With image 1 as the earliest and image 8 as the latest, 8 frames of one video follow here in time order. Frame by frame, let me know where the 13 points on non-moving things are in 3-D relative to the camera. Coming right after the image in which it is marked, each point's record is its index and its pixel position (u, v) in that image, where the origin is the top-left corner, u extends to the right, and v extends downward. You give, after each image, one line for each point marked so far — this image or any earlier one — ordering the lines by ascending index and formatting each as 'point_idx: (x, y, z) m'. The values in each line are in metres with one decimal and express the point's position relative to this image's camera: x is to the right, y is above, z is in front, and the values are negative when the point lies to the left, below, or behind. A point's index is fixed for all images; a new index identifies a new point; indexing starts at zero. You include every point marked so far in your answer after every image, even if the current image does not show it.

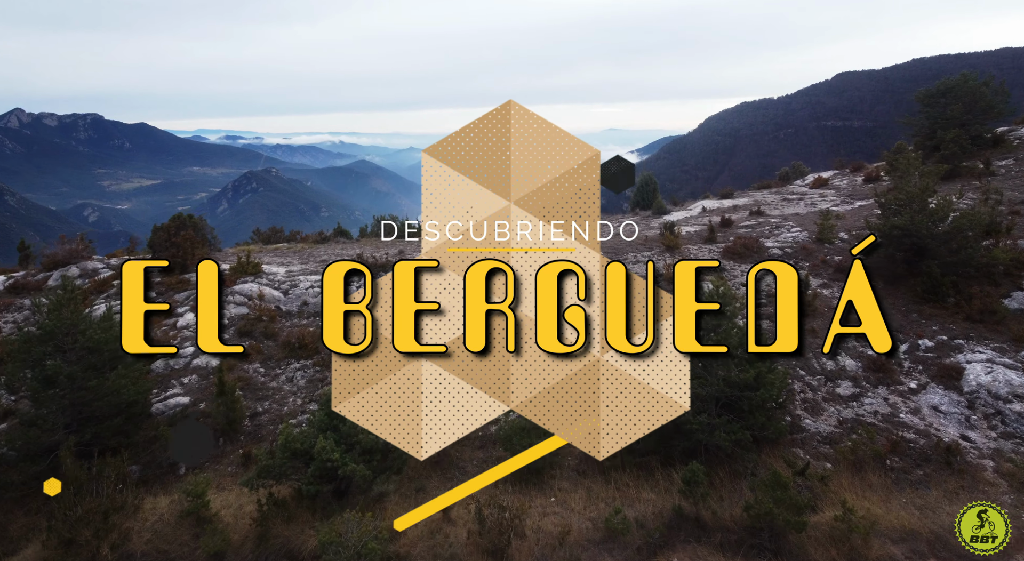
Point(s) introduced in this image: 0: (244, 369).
0: (-7.7, -2.5, +17.1) m
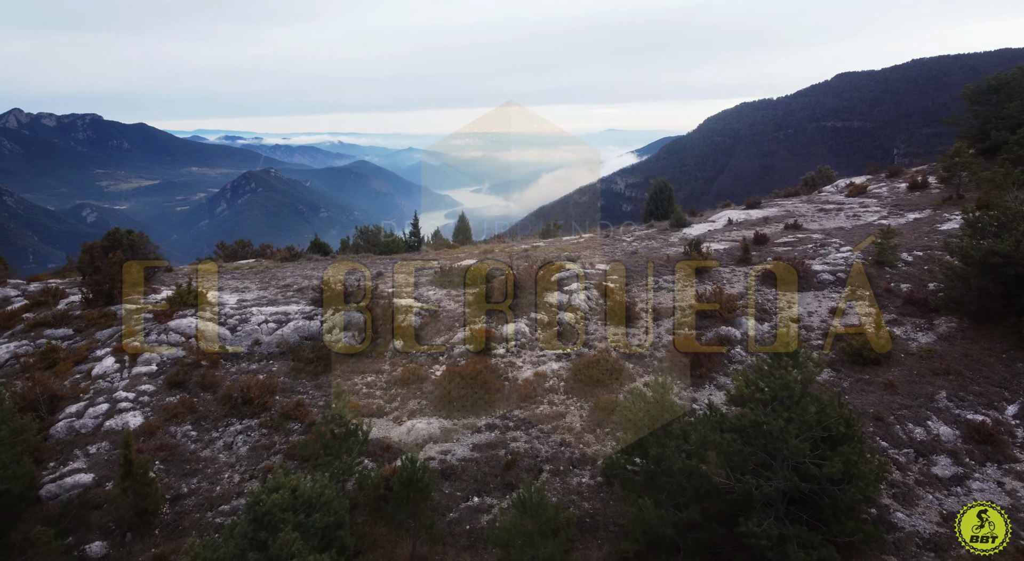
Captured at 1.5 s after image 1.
0: (-7.7, -3.5, +13.5) m
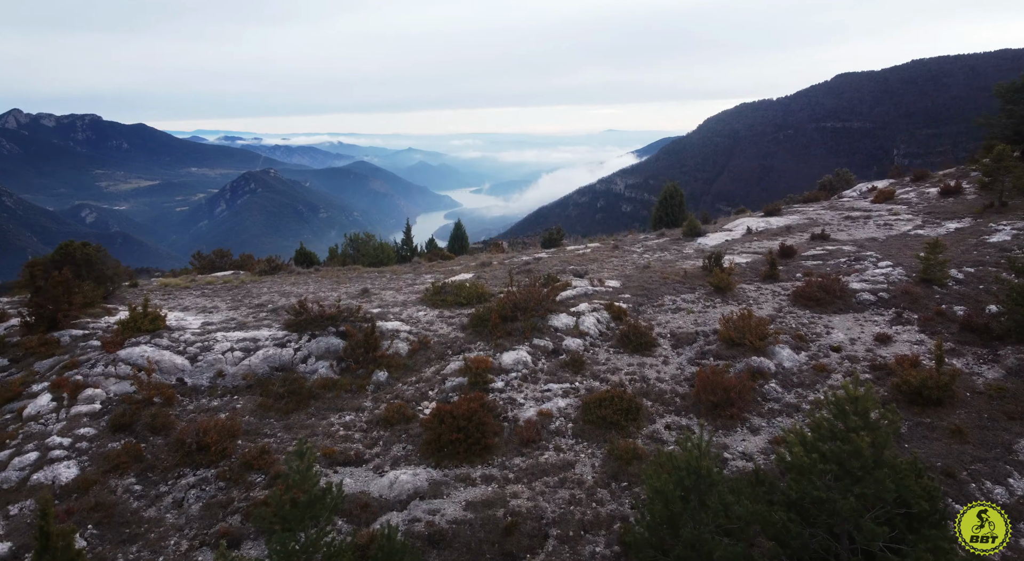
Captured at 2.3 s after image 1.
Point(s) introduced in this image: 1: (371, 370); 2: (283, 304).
0: (-7.7, -4.0, +11.4) m
1: (-3.4, -2.2, +14.5) m
2: (-6.8, -0.7, +17.6) m
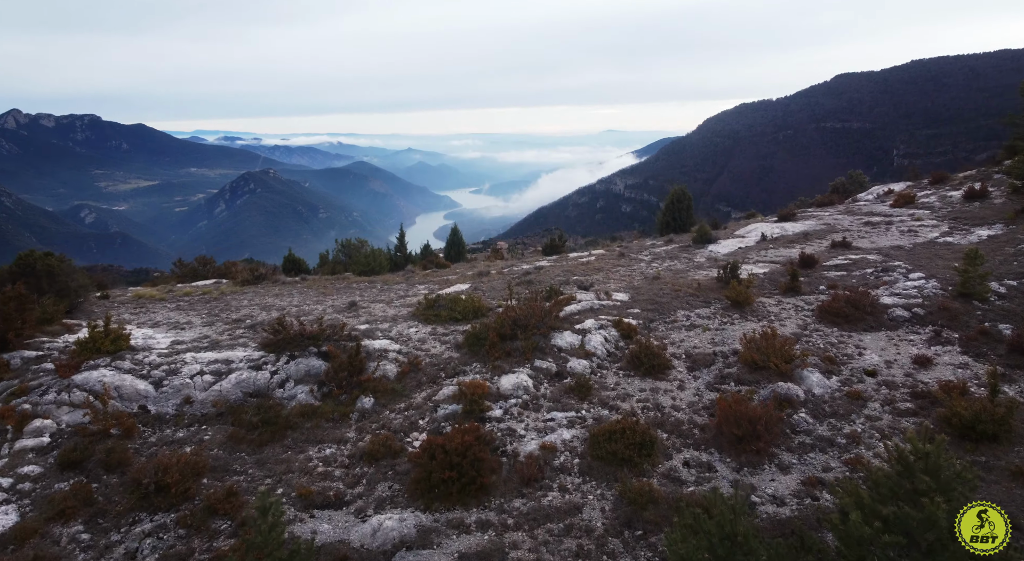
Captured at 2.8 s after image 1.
0: (-7.8, -4.3, +10.0) m
1: (-3.4, -2.5, +13.1) m
2: (-6.8, -1.1, +16.2) m
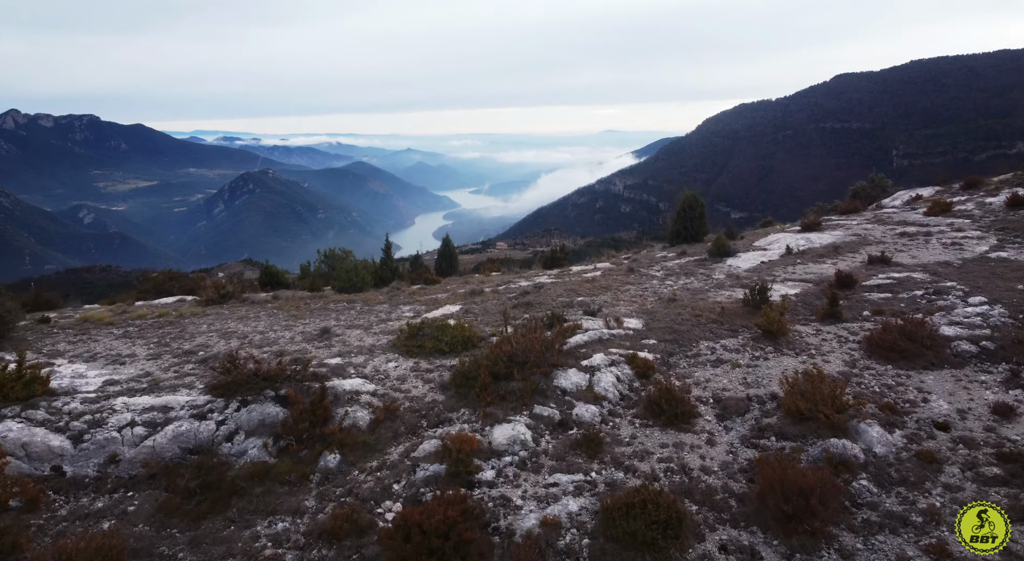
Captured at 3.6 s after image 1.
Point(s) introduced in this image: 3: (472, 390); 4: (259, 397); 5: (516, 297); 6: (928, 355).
0: (-7.9, -4.9, +7.8) m
1: (-3.5, -3.1, +10.9) m
2: (-6.9, -1.7, +14.0) m
3: (-0.8, -2.2, +12.0) m
4: (-4.9, -2.3, +11.6) m
5: (+0.1, -0.5, +17.3) m
6: (+8.5, -1.5, +12.2) m
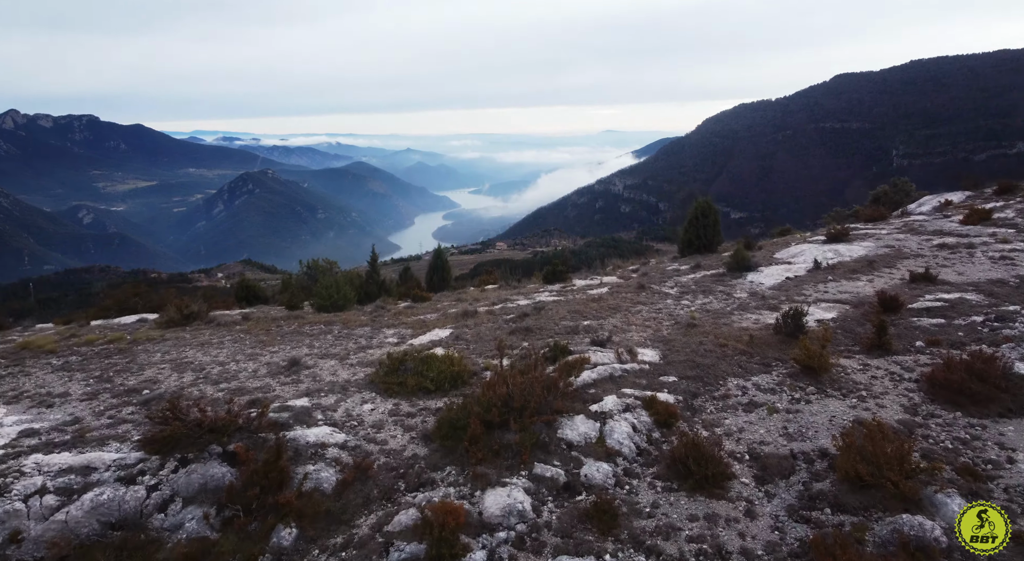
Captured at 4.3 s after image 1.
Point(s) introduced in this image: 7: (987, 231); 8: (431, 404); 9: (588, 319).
0: (-7.9, -5.5, +5.8) m
1: (-3.6, -3.7, +8.9) m
2: (-7.0, -2.2, +12.0) m
3: (-0.9, -2.8, +10.1) m
4: (-5.0, -2.8, +9.6) m
5: (0.0, -1.0, +15.3) m
6: (+8.5, -2.0, +10.2) m
7: (+15.5, +1.6, +19.3) m
8: (-1.6, -2.4, +11.4) m
9: (+1.9, -0.9, +15.1) m
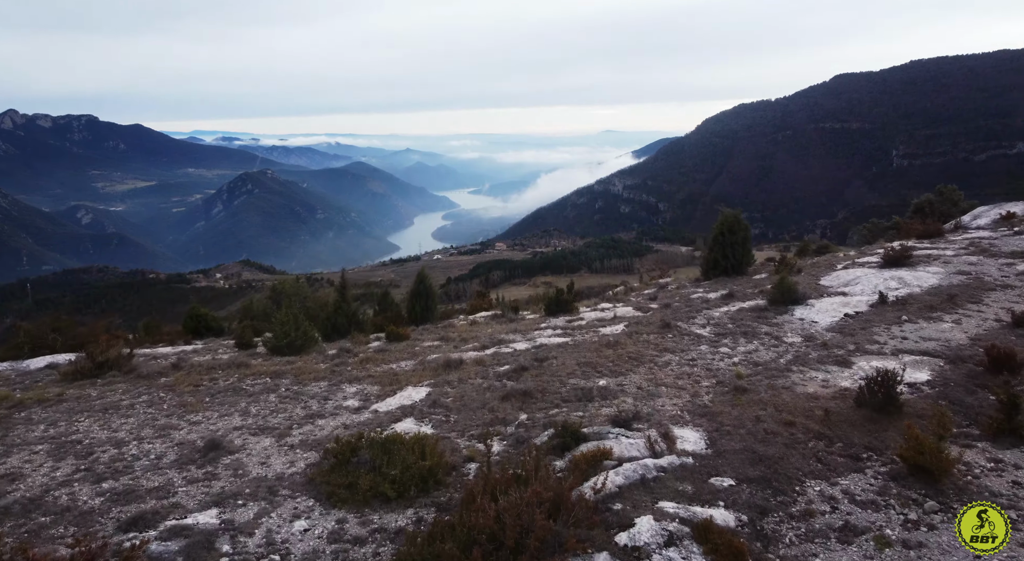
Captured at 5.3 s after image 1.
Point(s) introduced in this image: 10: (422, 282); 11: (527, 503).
0: (-8.0, -6.4, +2.5) m
1: (-3.7, -4.5, +5.6) m
2: (-7.1, -3.1, +8.7) m
3: (-1.0, -3.6, +6.7) m
4: (-5.1, -3.7, +6.3) m
5: (-0.1, -1.9, +12.0) m
6: (+8.3, -2.9, +6.9) m
7: (+15.4, +0.7, +16.0) m
8: (-1.7, -3.2, +8.1) m
9: (+1.8, -1.8, +11.7) m
10: (-2.9, 0.0, +19.3) m
11: (+0.2, -2.8, +7.5) m
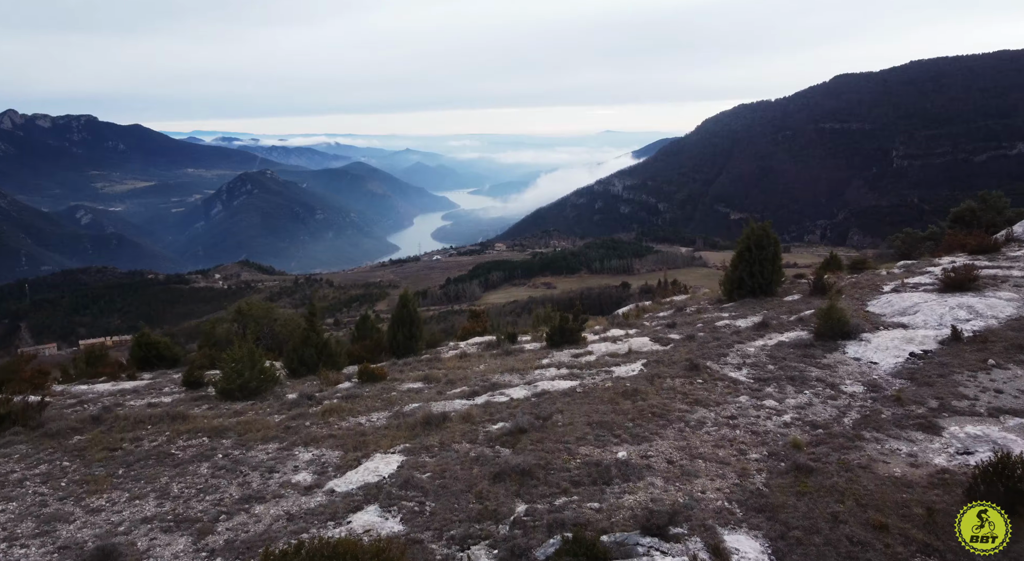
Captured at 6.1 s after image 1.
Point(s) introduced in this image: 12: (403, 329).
0: (-8.1, -7.0, 0.0) m
1: (-3.8, -5.2, +3.1) m
2: (-7.2, -3.7, +6.2) m
3: (-1.1, -4.3, +4.2) m
4: (-5.2, -4.3, +3.8) m
5: (-0.2, -2.5, +9.5) m
6: (+8.3, -3.6, +4.4) m
7: (+15.3, +0.1, +13.5) m
8: (-1.7, -3.9, +5.6) m
9: (+1.7, -2.4, +9.2) m
10: (-3.0, -0.6, +16.8) m
11: (+0.1, -3.4, +5.0) m
12: (-3.0, -1.2, +17.1) m
